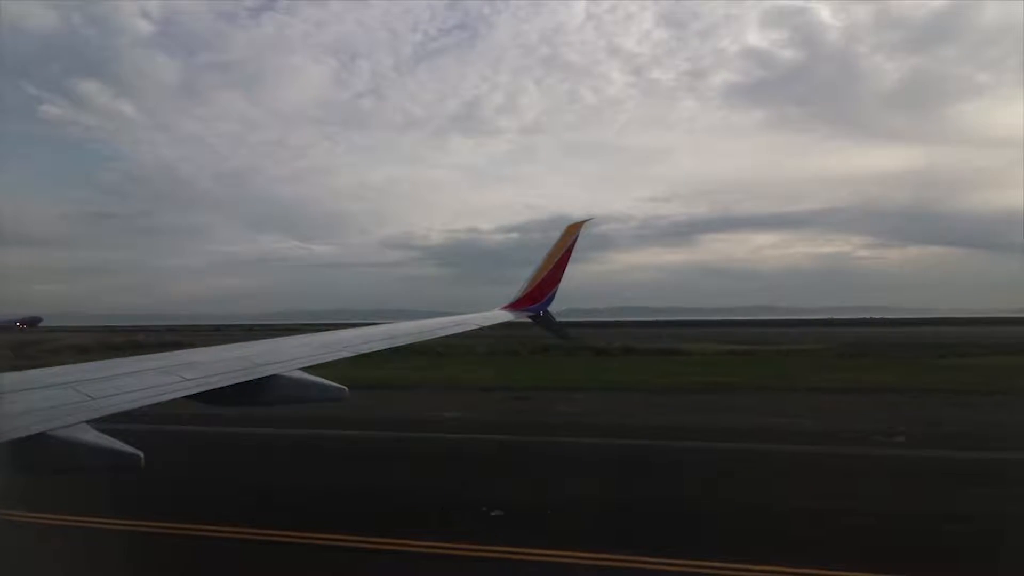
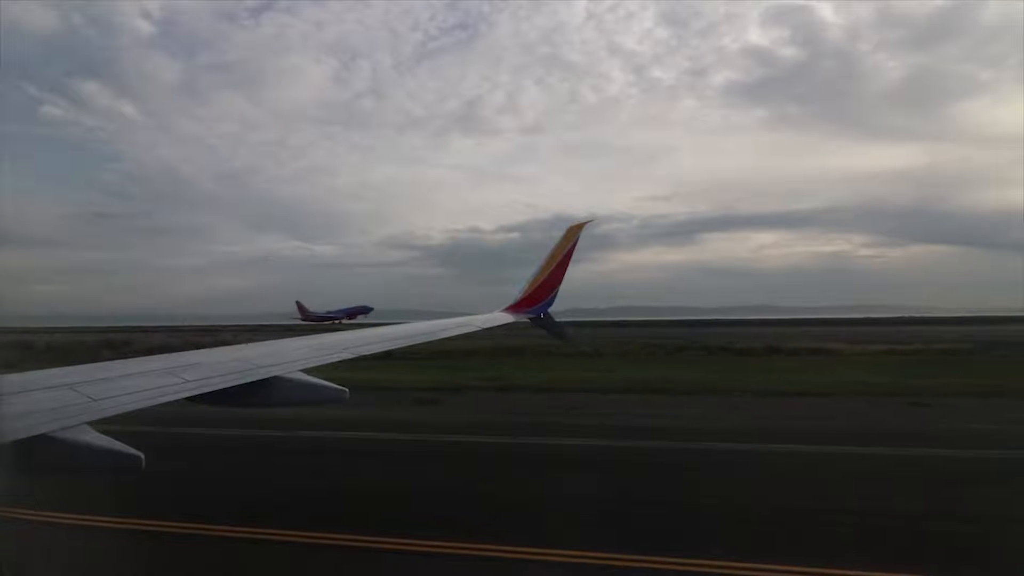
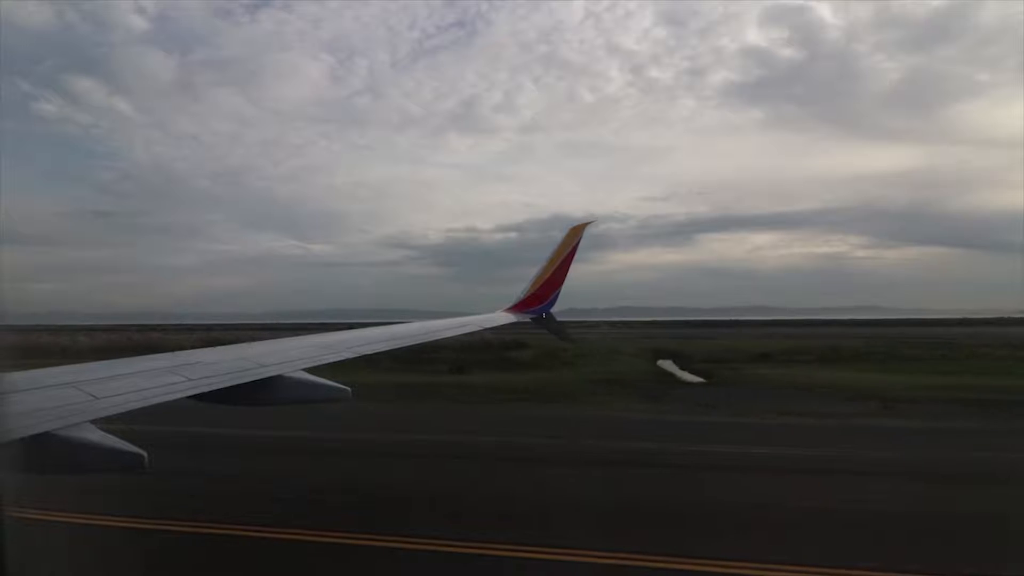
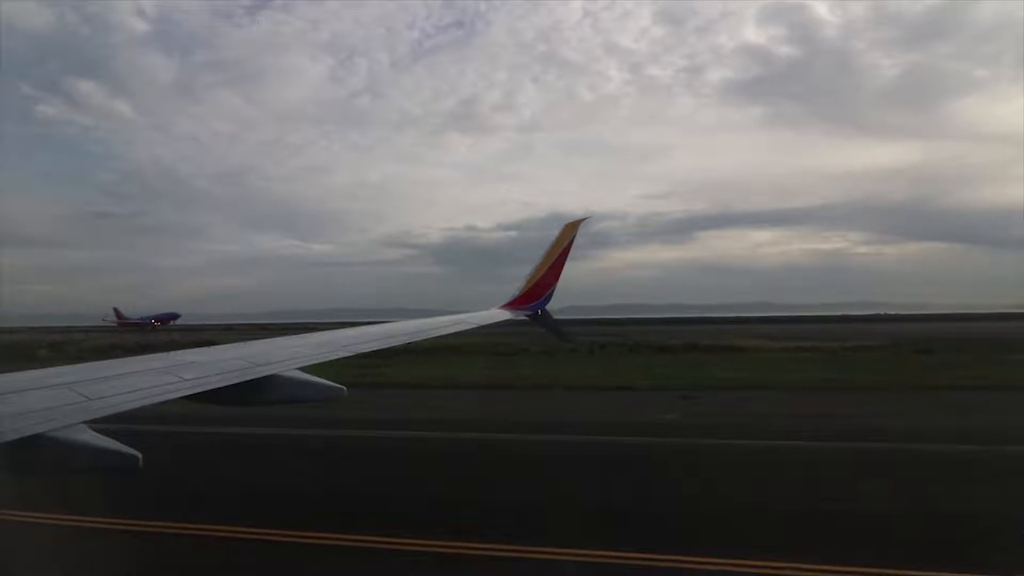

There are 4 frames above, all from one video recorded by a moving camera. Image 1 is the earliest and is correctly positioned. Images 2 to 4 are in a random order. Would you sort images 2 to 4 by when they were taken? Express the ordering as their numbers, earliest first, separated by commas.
4, 2, 3
